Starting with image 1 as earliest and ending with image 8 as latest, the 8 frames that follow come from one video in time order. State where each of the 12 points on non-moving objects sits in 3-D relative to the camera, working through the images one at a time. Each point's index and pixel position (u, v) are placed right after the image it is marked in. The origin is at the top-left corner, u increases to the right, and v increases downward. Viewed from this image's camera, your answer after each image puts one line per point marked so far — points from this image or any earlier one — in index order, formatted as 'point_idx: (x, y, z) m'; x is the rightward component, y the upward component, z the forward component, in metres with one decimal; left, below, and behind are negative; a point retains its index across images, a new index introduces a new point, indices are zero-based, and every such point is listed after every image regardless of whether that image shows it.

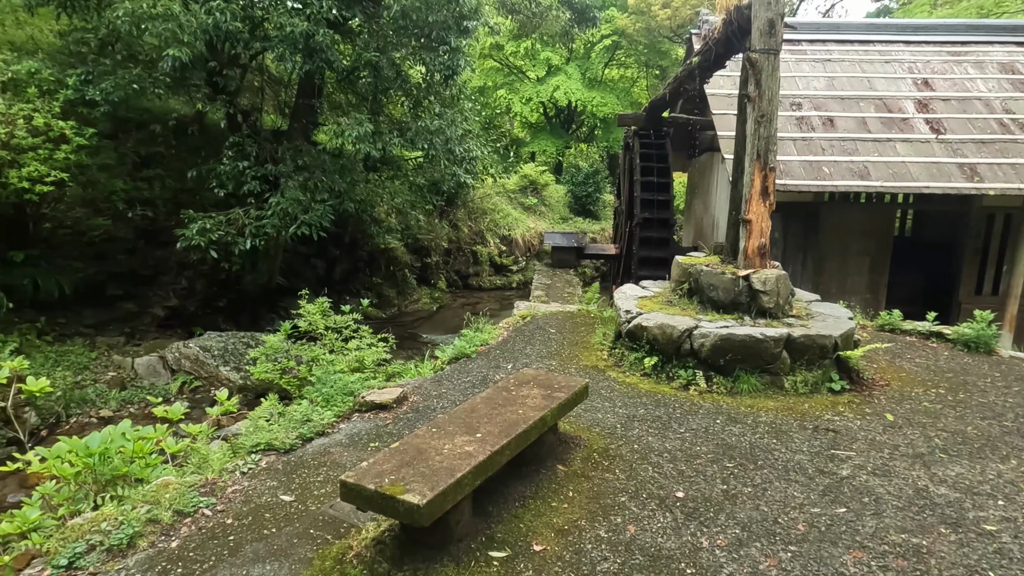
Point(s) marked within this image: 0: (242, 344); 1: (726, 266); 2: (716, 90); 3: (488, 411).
0: (-2.8, -0.6, +6.9) m
1: (+1.3, +0.1, +4.1) m
2: (+2.0, +1.9, +6.4) m
3: (-0.1, -0.5, +2.6) m
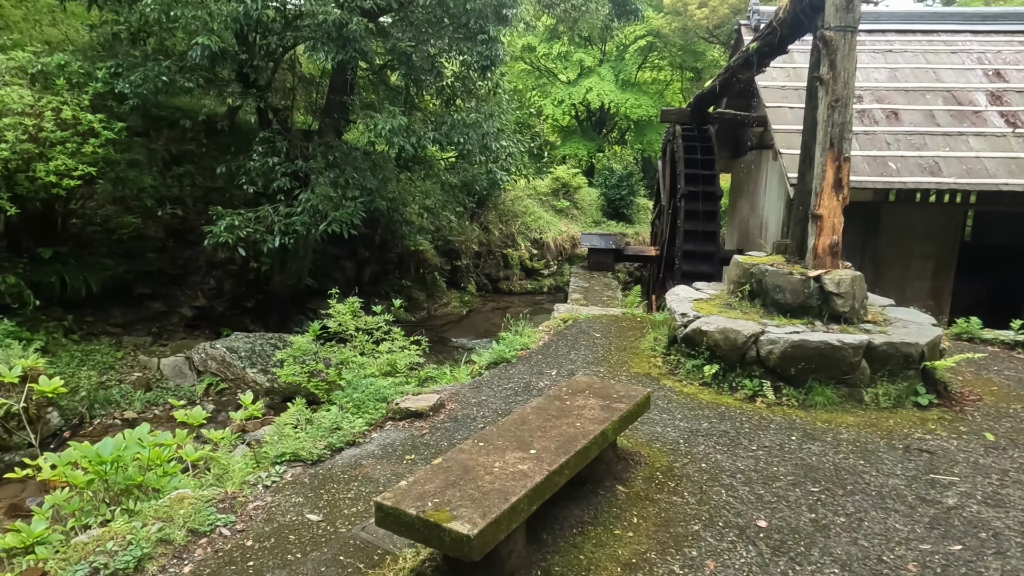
0: (-2.5, -0.6, +6.7) m
1: (+1.6, +0.1, +3.7) m
2: (+2.4, +1.9, +6.1) m
3: (+0.1, -0.5, +2.3) m
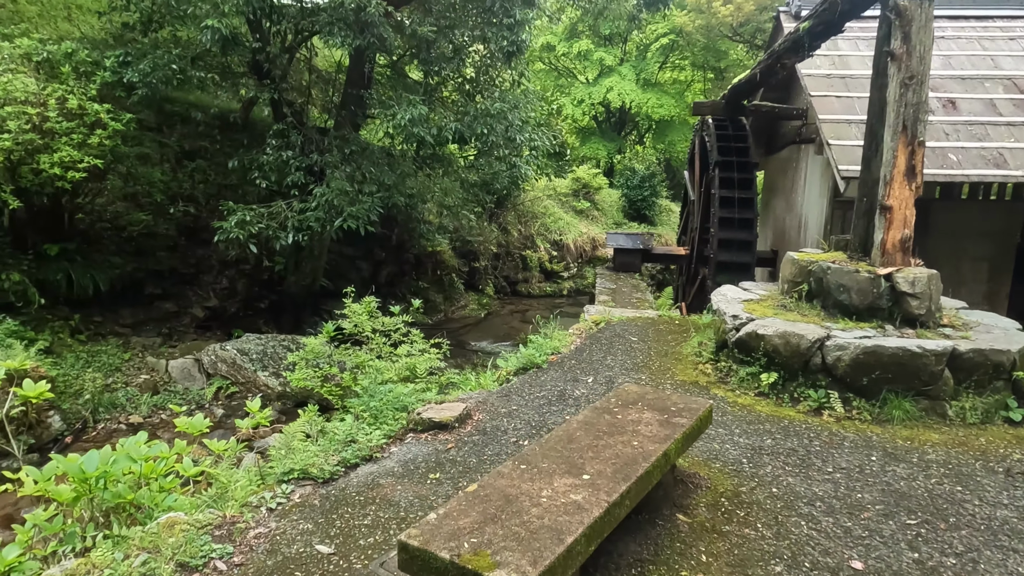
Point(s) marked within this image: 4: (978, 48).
0: (-2.2, -0.6, +6.4) m
1: (+1.7, +0.1, +3.3) m
2: (+2.6, +1.9, +5.7) m
3: (+0.2, -0.4, +1.9) m
4: (+4.1, +2.1, +5.8) m
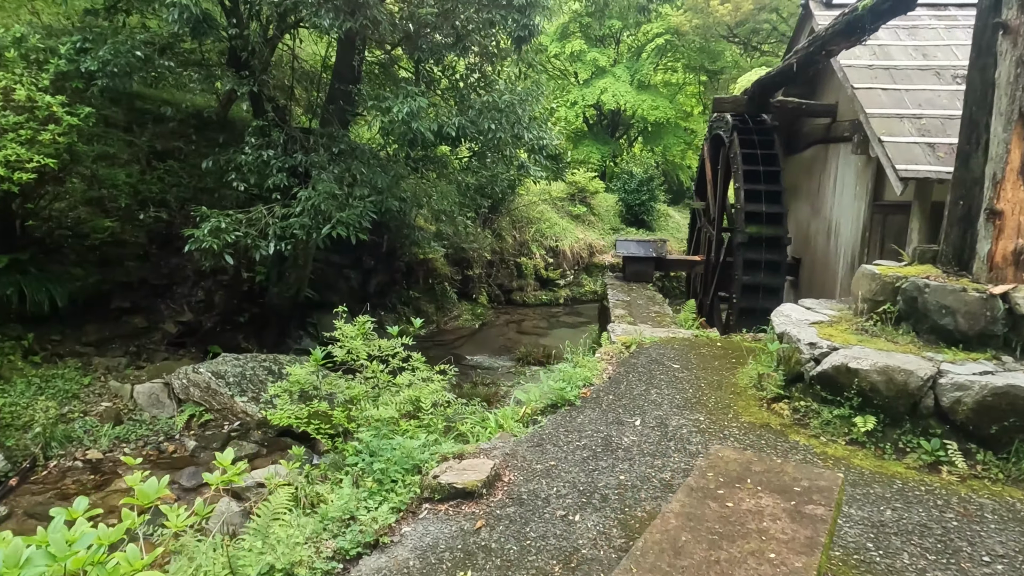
0: (-2.2, -0.7, +5.8) m
1: (+1.9, 0.0, +2.8) m
2: (+2.6, +1.8, +5.2) m
3: (+0.4, -0.5, +1.3) m
4: (+4.1, +2.0, +5.3) m
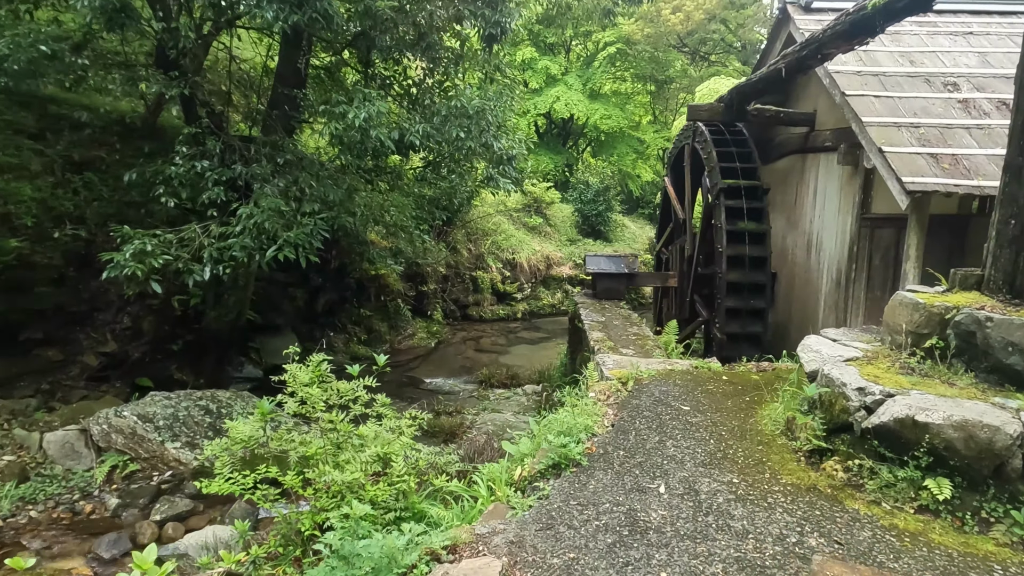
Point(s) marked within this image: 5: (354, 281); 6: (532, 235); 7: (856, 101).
0: (-2.4, -0.9, +5.1) m
1: (+1.8, -0.1, +2.4) m
2: (+2.4, +1.6, +4.9) m
3: (+0.5, -0.7, +0.9) m
4: (+3.9, +1.9, +5.1) m
5: (-2.3, +0.1, +9.8) m
6: (+0.4, +1.1, +14.1) m
7: (+2.3, +1.3, +4.5) m
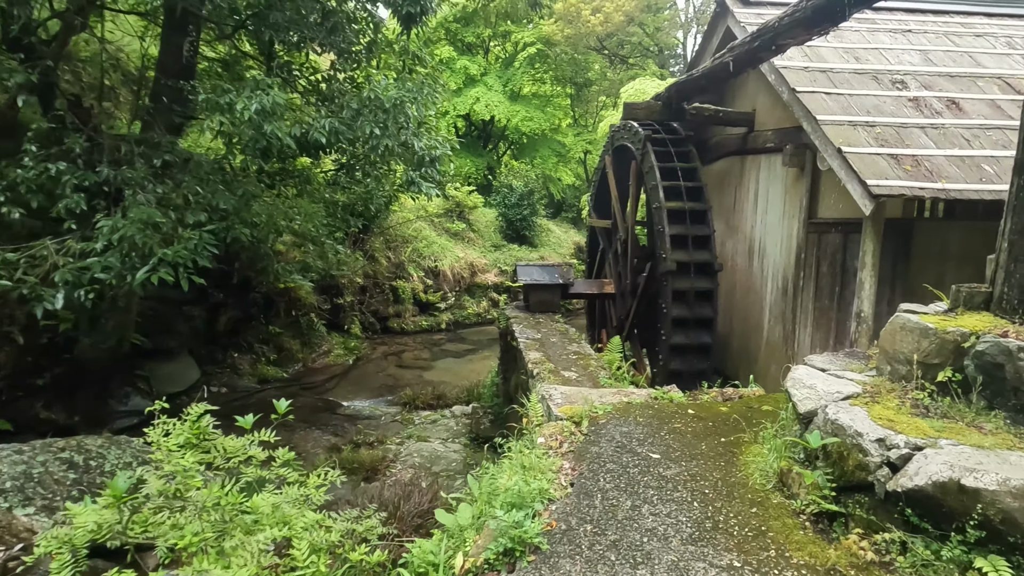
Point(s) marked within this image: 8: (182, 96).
0: (-2.9, -1.1, +4.2) m
1: (+1.7, -0.1, +2.1) m
2: (+1.9, +1.6, +4.6) m
3: (+0.5, -0.7, +0.3) m
4: (+3.3, +1.8, +5.0) m
5: (-3.4, -0.1, +8.9) m
6: (-1.2, +1.0, +13.5) m
7: (+1.9, +1.2, +4.2) m
8: (-2.6, +1.5, +5.2) m
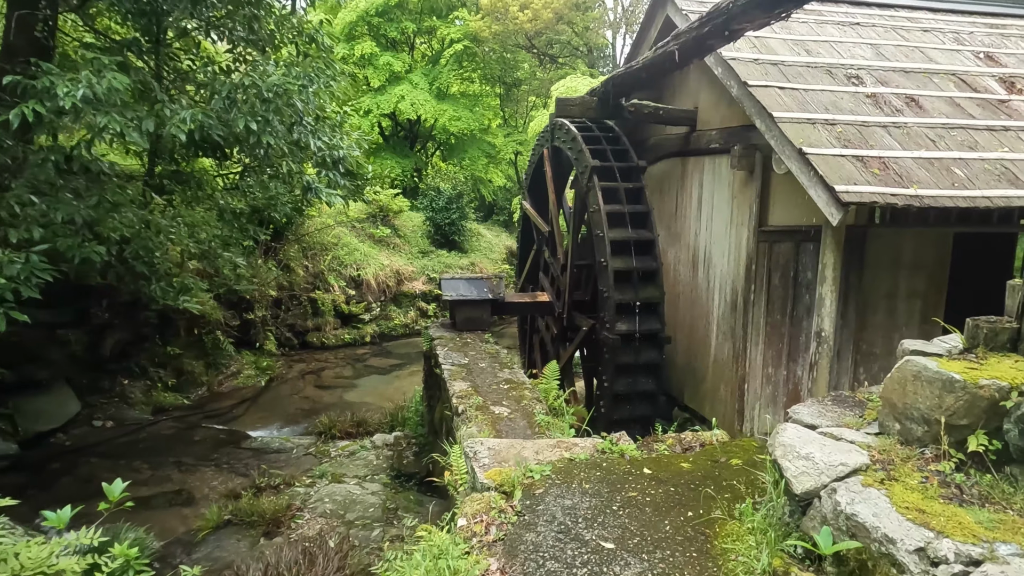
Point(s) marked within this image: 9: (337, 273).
0: (-3.3, -1.3, +3.3) m
1: (+1.4, -0.2, +1.6) m
2: (+1.4, +1.5, +4.1) m
3: (+0.5, -0.9, -0.2) m
4: (+2.7, +1.8, +4.7) m
5: (-4.3, -0.3, +7.9) m
6: (-2.5, +0.8, +12.7) m
7: (+1.4, +1.1, +3.7) m
8: (-3.2, +1.3, +4.3) m
9: (-3.0, +0.2, +11.2) m
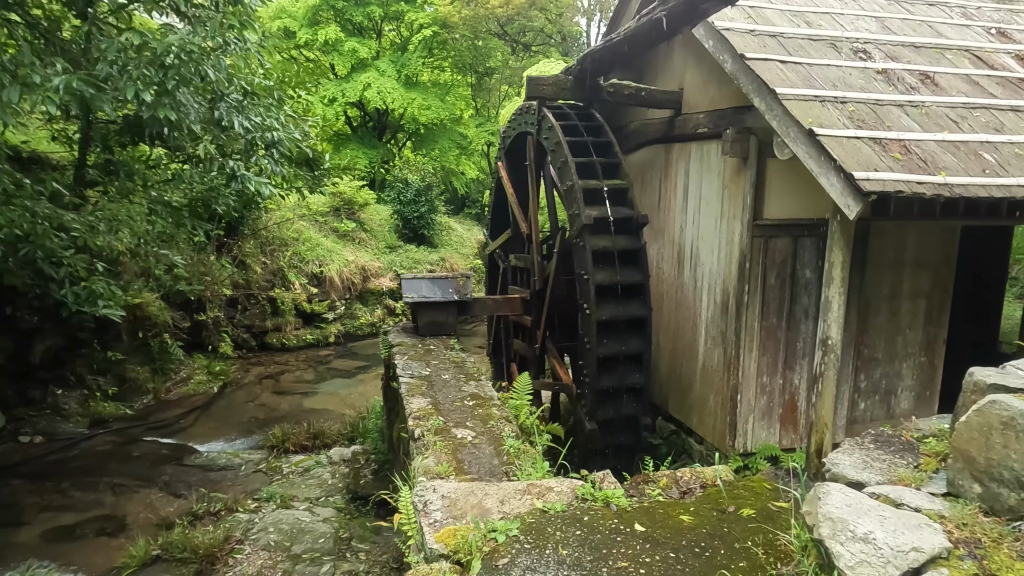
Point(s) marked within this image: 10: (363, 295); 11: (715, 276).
0: (-3.4, -1.3, +2.6) m
1: (+1.3, -0.3, +1.1) m
2: (+1.2, +1.5, +3.6) m
3: (+0.5, -0.9, -0.7) m
4: (+2.5, +1.8, +4.2) m
5: (-4.6, -0.3, +7.2) m
6: (-3.1, +0.8, +12.1) m
7: (+1.2, +1.1, +3.2) m
8: (-3.4, +1.3, +3.7) m
9: (-3.4, +0.3, +10.5) m
10: (-2.6, -0.1, +11.5) m
11: (+1.3, +0.1, +4.4) m
